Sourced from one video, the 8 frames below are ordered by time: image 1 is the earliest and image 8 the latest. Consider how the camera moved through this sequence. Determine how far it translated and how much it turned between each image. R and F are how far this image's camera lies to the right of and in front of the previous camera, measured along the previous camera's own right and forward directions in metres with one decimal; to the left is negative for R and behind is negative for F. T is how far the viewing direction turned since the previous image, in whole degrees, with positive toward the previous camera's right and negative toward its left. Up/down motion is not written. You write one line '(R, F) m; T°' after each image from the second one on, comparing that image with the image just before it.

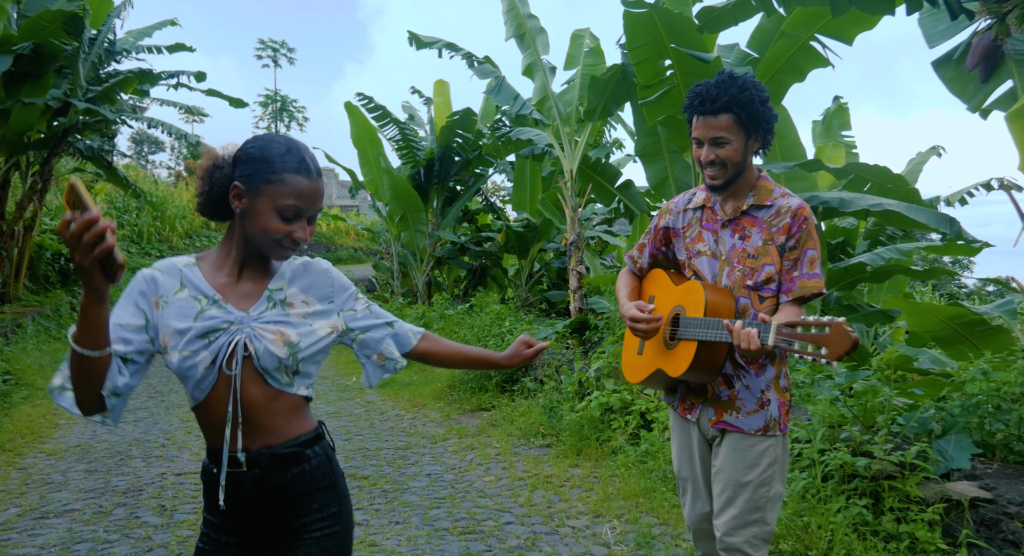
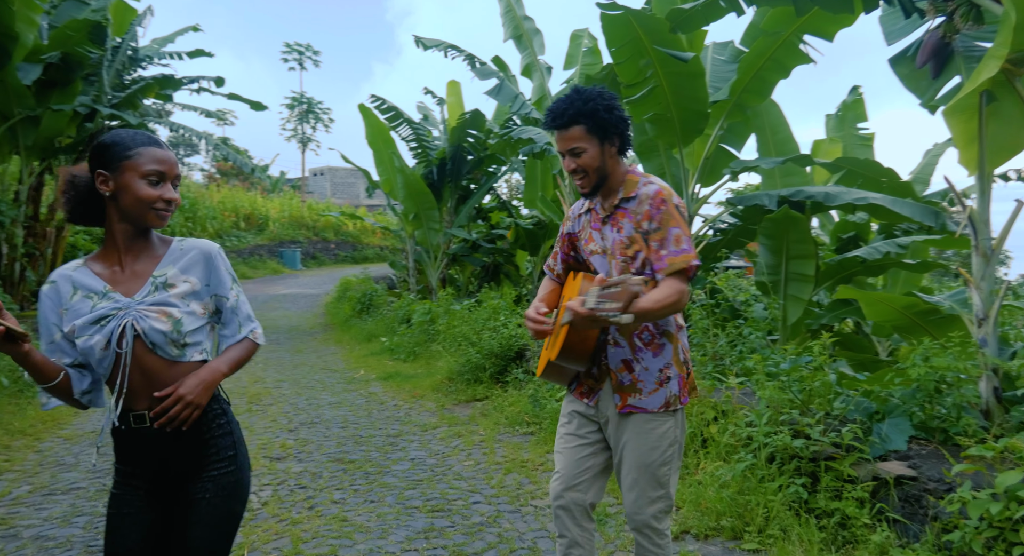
(+0.4, -0.2) m; -2°
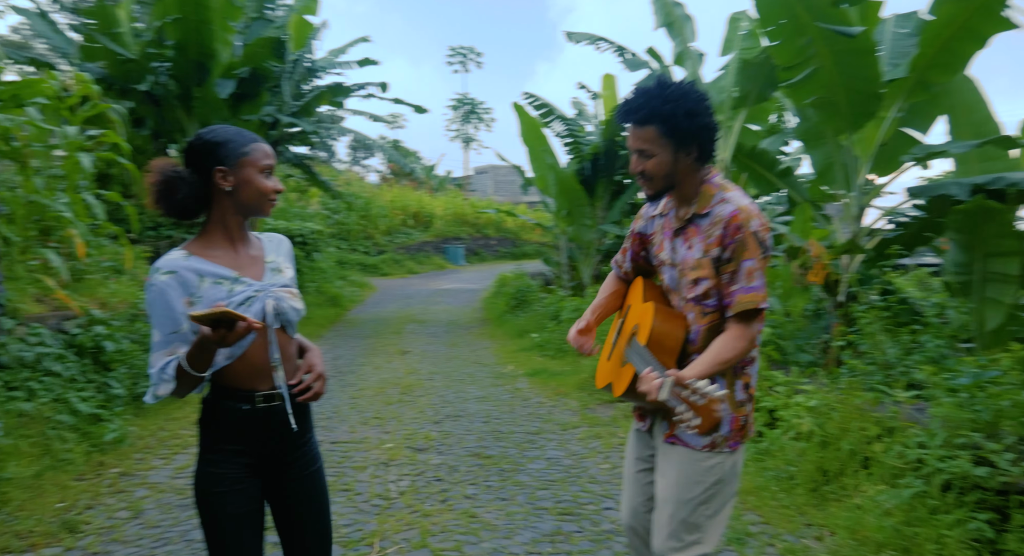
(+0.1, +0.1) m; -14°
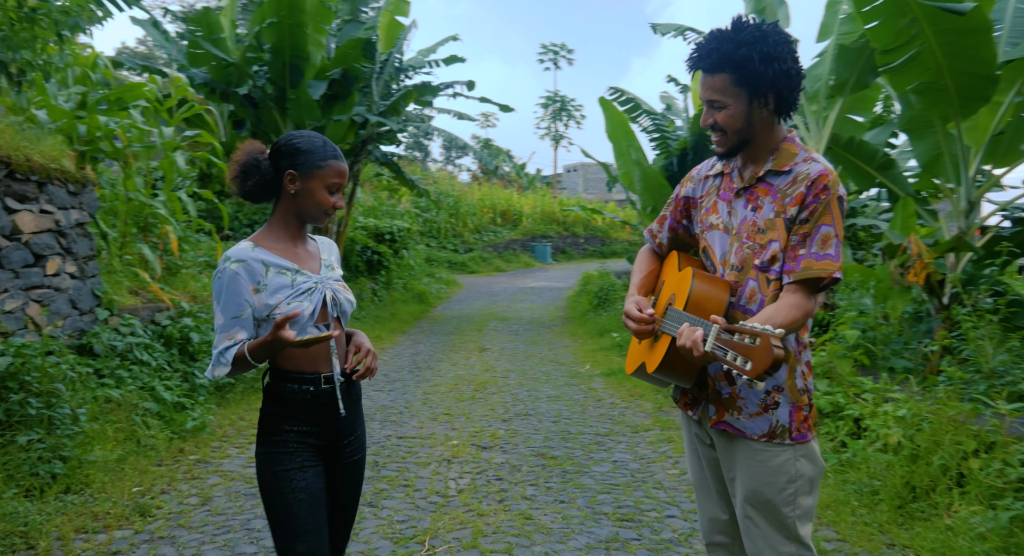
(+0.2, +0.1) m; -8°
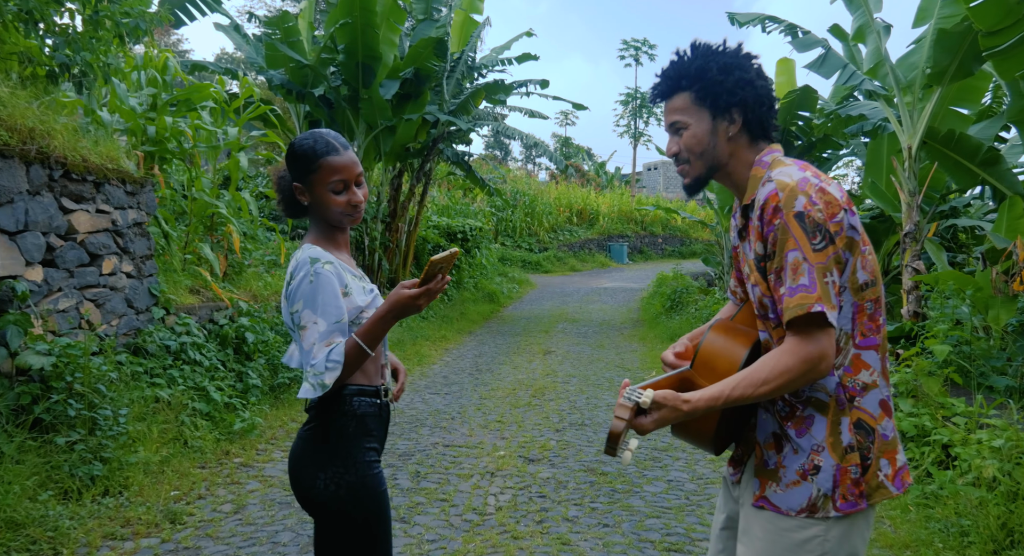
(+0.2, +0.3) m; -7°
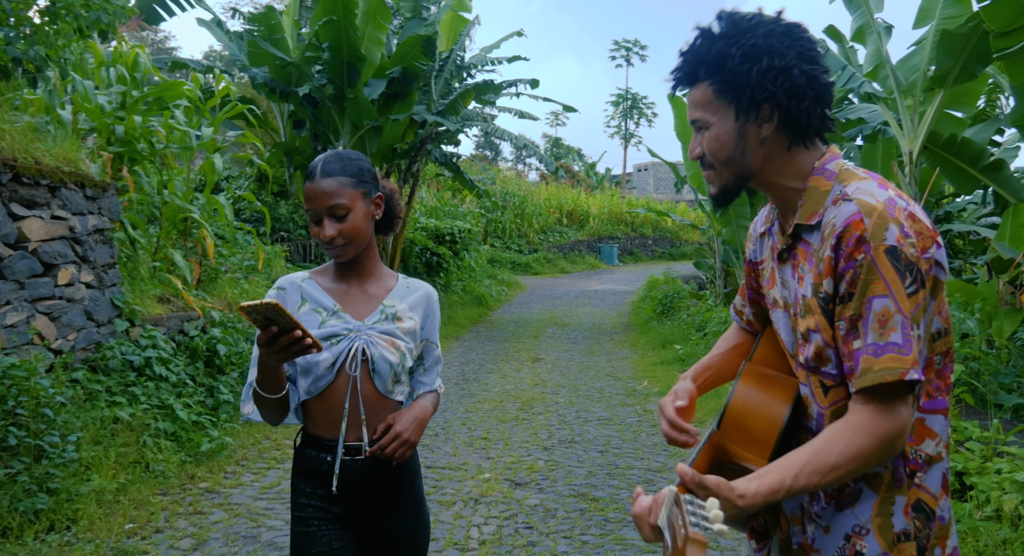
(0.0, +0.3) m; +1°
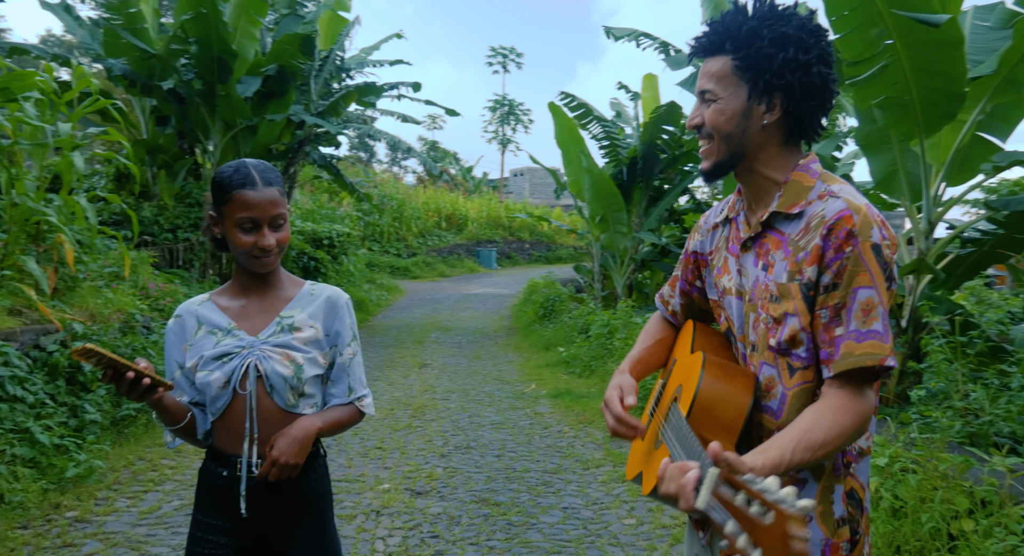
(-0.2, 0.0) m; +11°
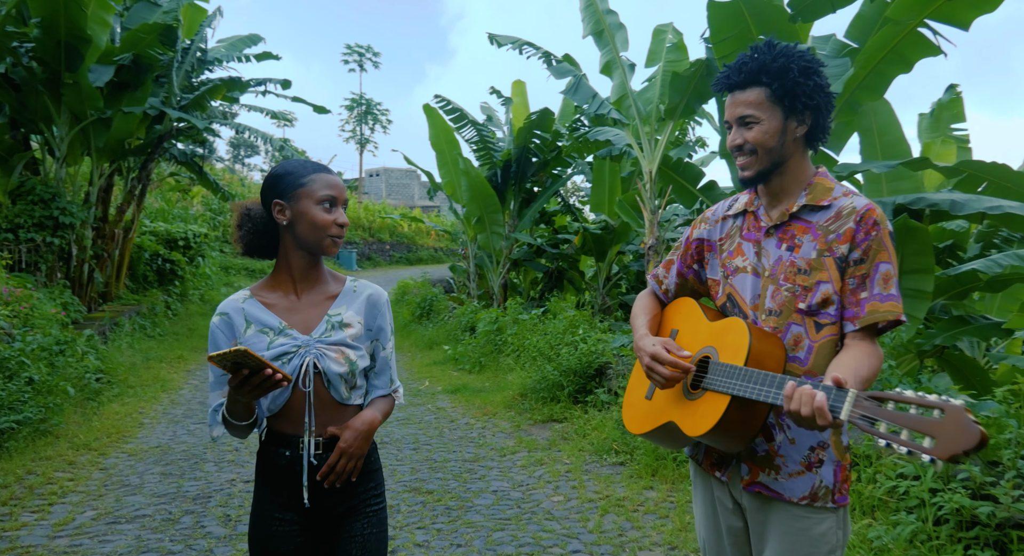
(-0.5, -0.1) m; +13°
